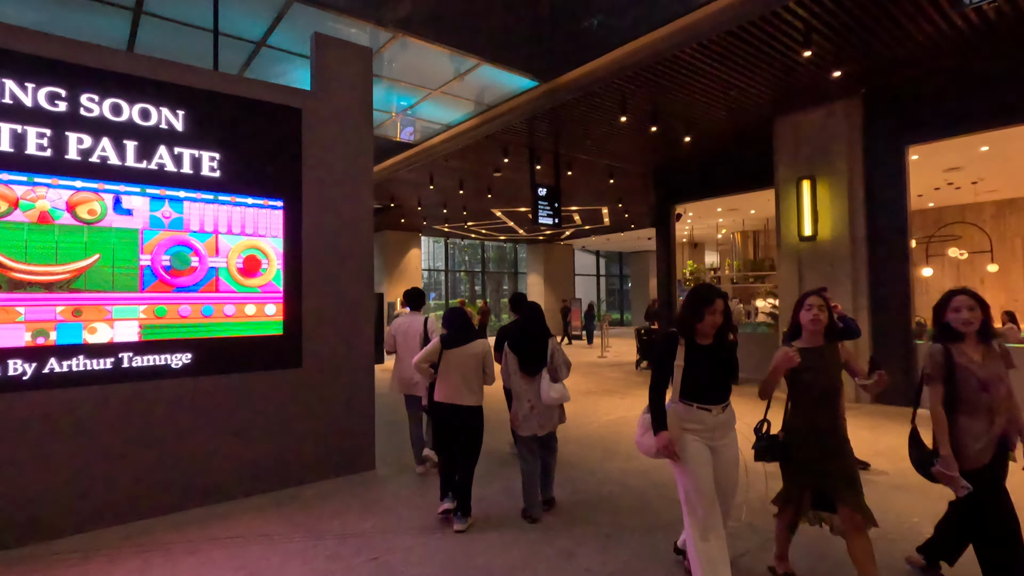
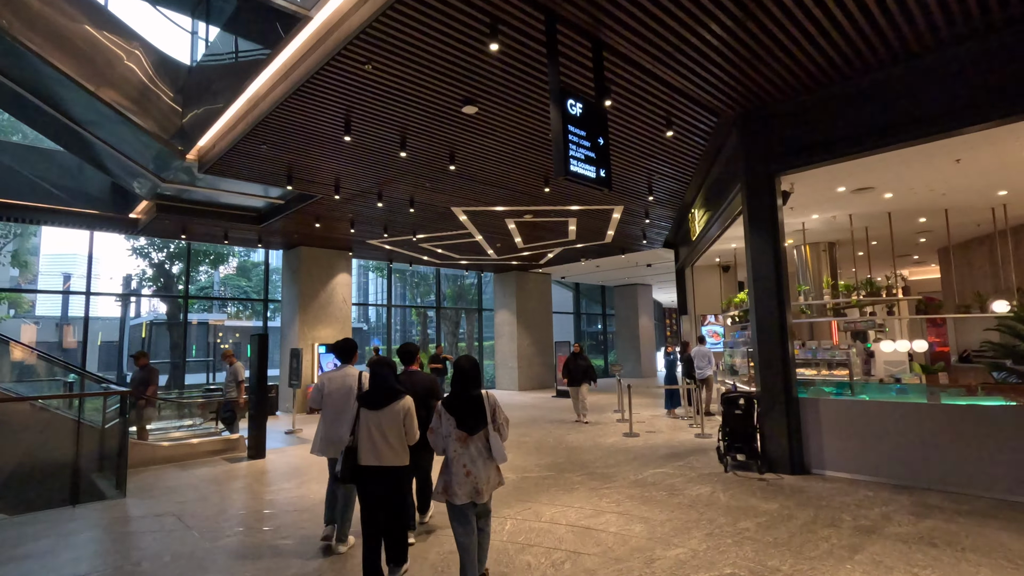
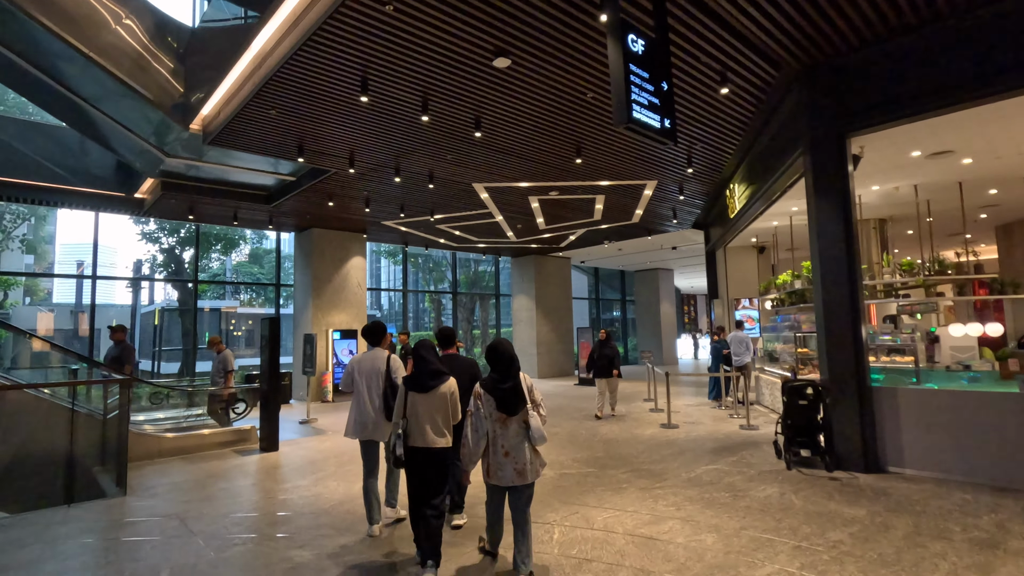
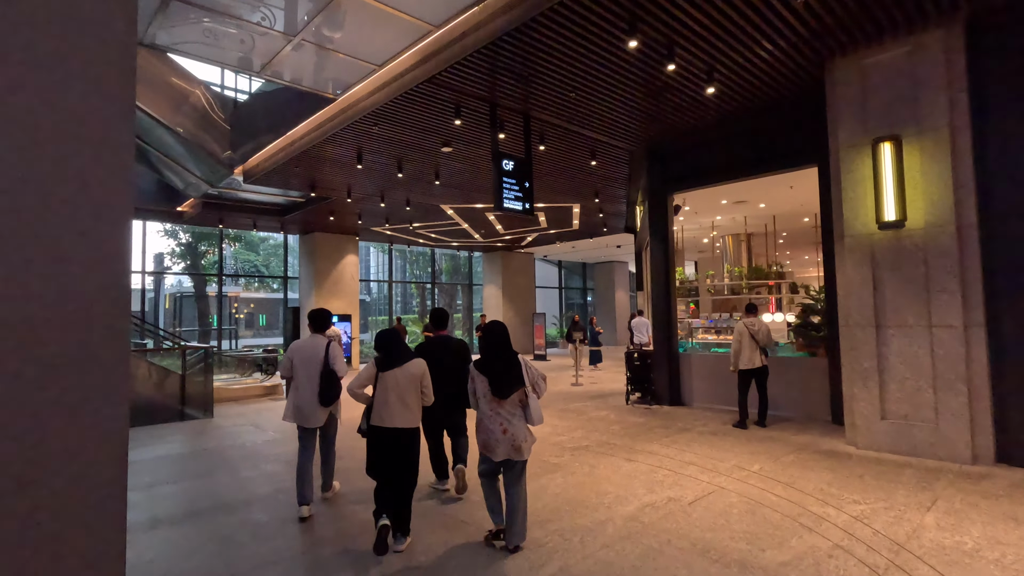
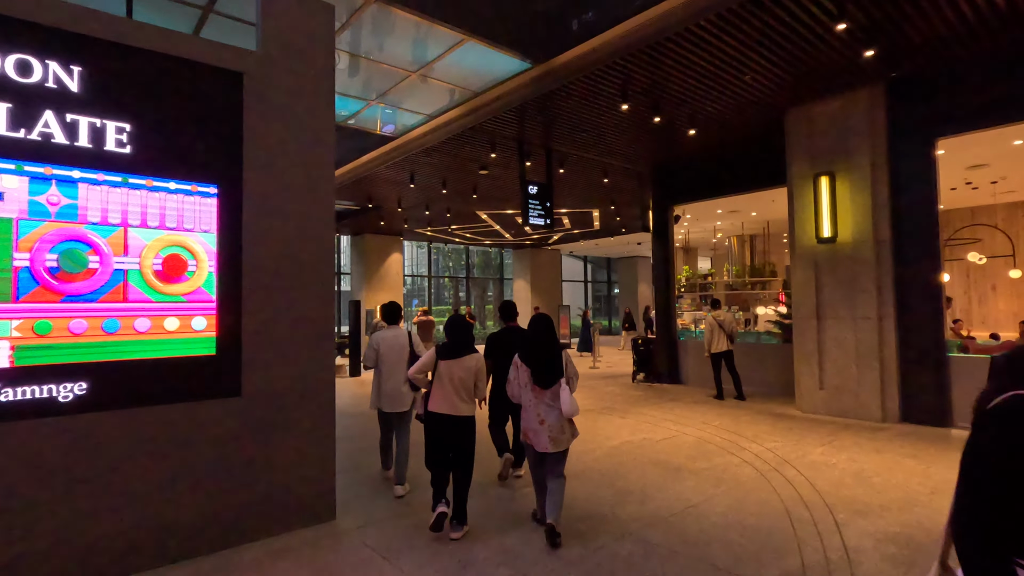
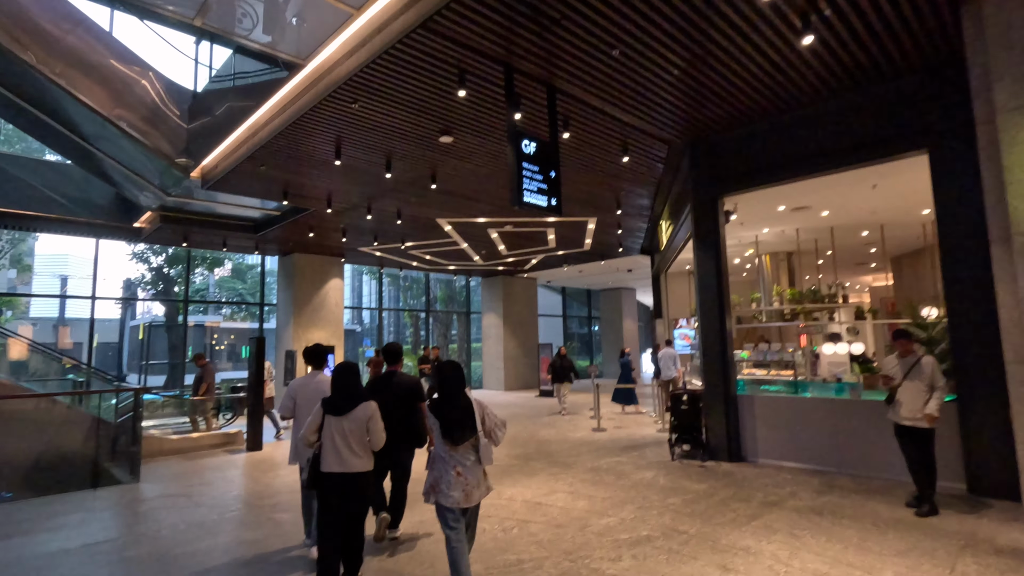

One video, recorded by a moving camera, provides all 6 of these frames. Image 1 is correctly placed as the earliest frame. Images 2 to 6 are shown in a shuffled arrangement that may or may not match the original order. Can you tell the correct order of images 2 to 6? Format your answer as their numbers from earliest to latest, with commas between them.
5, 4, 6, 2, 3
